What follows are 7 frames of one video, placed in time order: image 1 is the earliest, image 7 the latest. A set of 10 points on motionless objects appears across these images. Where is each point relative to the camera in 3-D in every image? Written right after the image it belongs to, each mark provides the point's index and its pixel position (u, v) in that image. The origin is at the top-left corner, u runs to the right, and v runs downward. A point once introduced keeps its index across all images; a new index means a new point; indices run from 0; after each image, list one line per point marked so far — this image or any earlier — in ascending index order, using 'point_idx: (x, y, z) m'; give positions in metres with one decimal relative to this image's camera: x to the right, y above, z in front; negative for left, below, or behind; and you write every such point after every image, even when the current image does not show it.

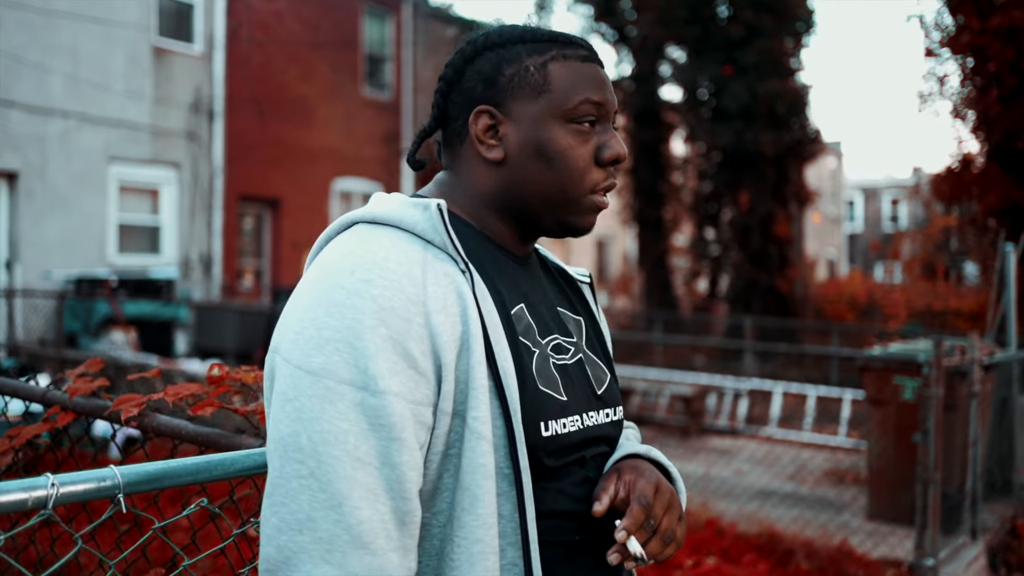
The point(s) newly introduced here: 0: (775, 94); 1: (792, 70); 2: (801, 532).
0: (+4.0, +2.9, +13.7) m
1: (+4.3, +3.4, +13.9) m
2: (+1.6, -1.4, +5.2) m
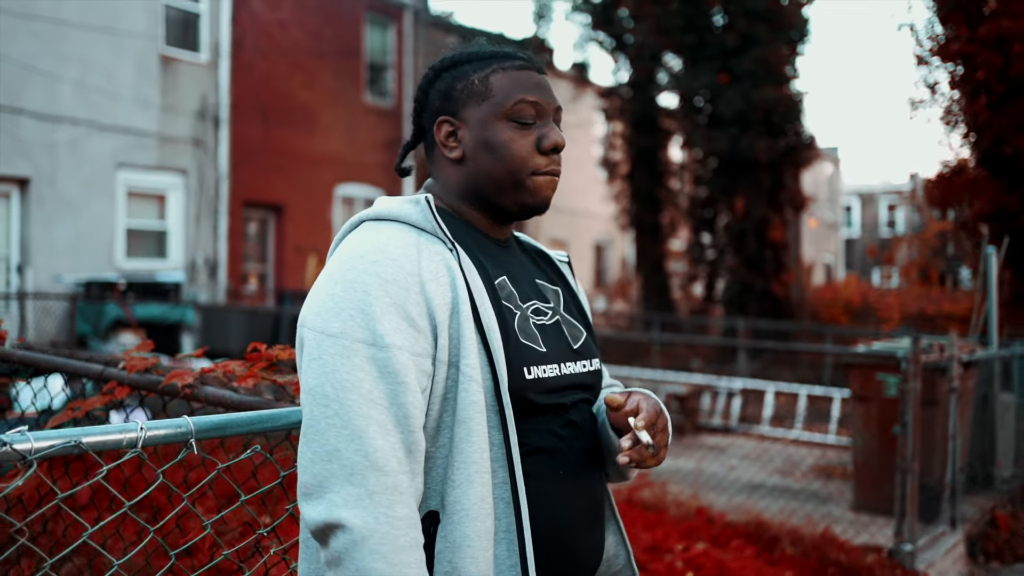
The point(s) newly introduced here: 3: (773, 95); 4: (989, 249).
0: (+4.0, +2.9, +13.9) m
1: (+4.3, +3.3, +14.1) m
2: (+1.6, -1.4, +5.4) m
3: (+4.0, +3.0, +13.8) m
4: (+3.6, +0.3, +6.9) m
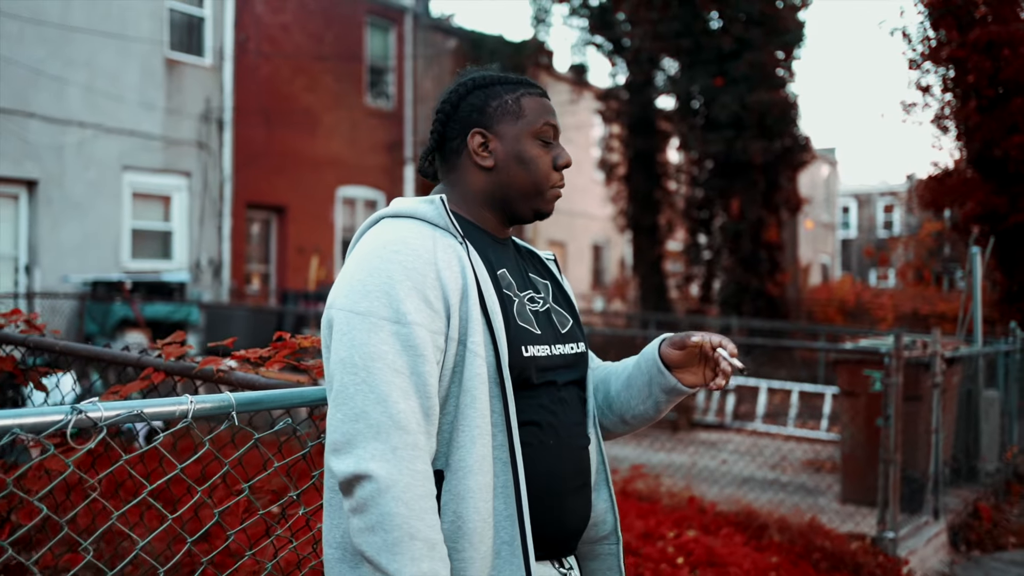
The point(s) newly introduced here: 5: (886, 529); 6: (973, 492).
0: (+4.0, +2.9, +14.1) m
1: (+4.3, +3.3, +14.4) m
2: (+1.6, -1.4, +5.6) m
3: (+4.0, +3.0, +14.1) m
4: (+3.6, +0.3, +7.1) m
5: (+2.1, -1.3, +5.0) m
6: (+3.4, -1.5, +6.6) m
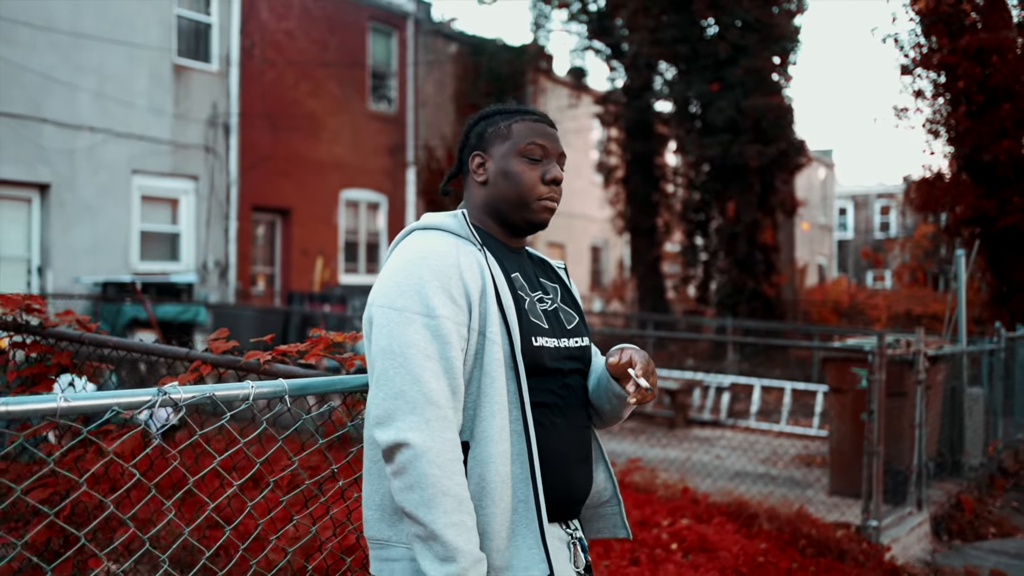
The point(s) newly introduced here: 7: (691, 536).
0: (+4.0, +2.9, +14.4) m
1: (+4.3, +3.3, +14.6) m
2: (+1.7, -1.4, +5.9) m
3: (+4.0, +2.9, +14.3) m
4: (+3.7, +0.3, +7.4) m
5: (+2.1, -1.3, +5.3) m
6: (+3.4, -1.5, +6.9) m
7: (+1.0, -1.3, +4.8) m
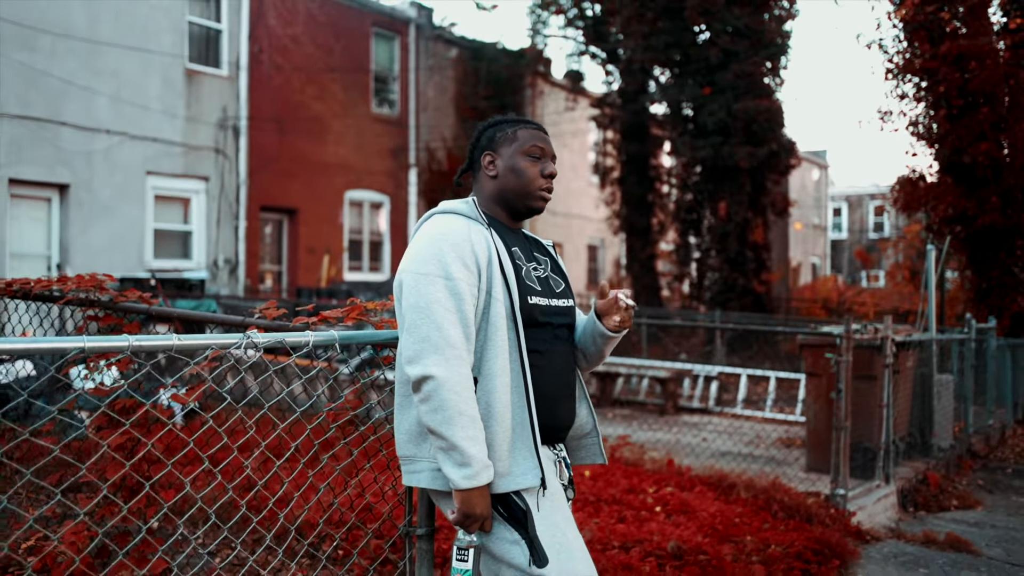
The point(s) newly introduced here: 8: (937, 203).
0: (+4.0, +2.9, +15.0) m
1: (+4.3, +3.3, +15.2) m
2: (+1.7, -1.3, +6.4) m
3: (+4.0, +3.0, +14.9) m
4: (+3.6, +0.4, +7.9) m
5: (+2.1, -1.3, +5.8) m
6: (+3.4, -1.4, +7.4) m
7: (+1.0, -1.3, +5.3) m
8: (+5.5, +1.1, +11.7) m
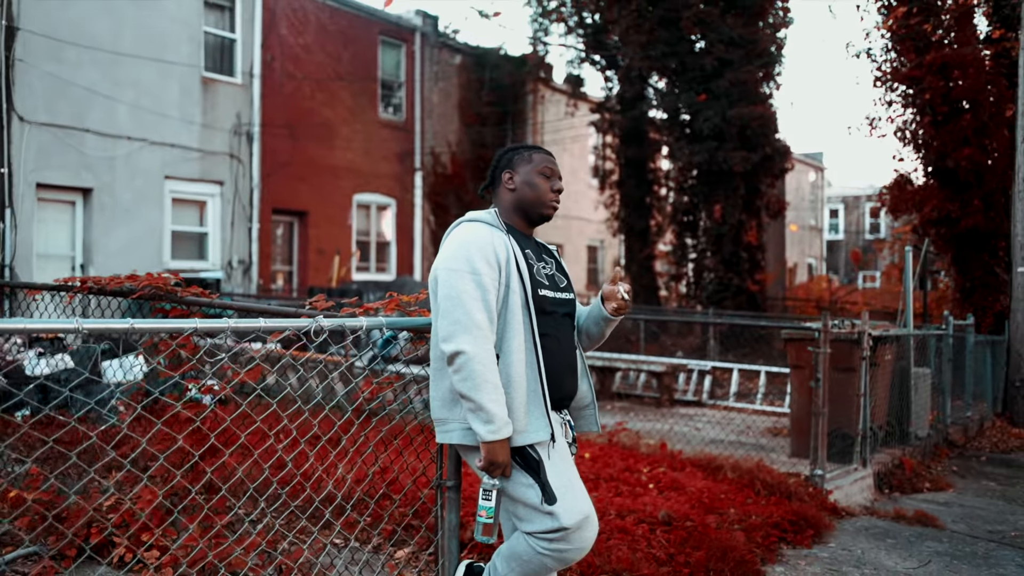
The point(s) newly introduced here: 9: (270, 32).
0: (+4.0, +2.9, +15.5) m
1: (+4.3, +3.3, +15.7) m
2: (+1.7, -1.3, +7.0) m
3: (+4.0, +3.0, +15.4) m
4: (+3.7, +0.4, +8.5) m
5: (+2.1, -1.3, +6.3) m
6: (+3.4, -1.4, +7.9) m
7: (+1.0, -1.2, +5.9) m
8: (+5.6, +1.1, +12.2) m
9: (-4.1, +4.3, +15.2) m
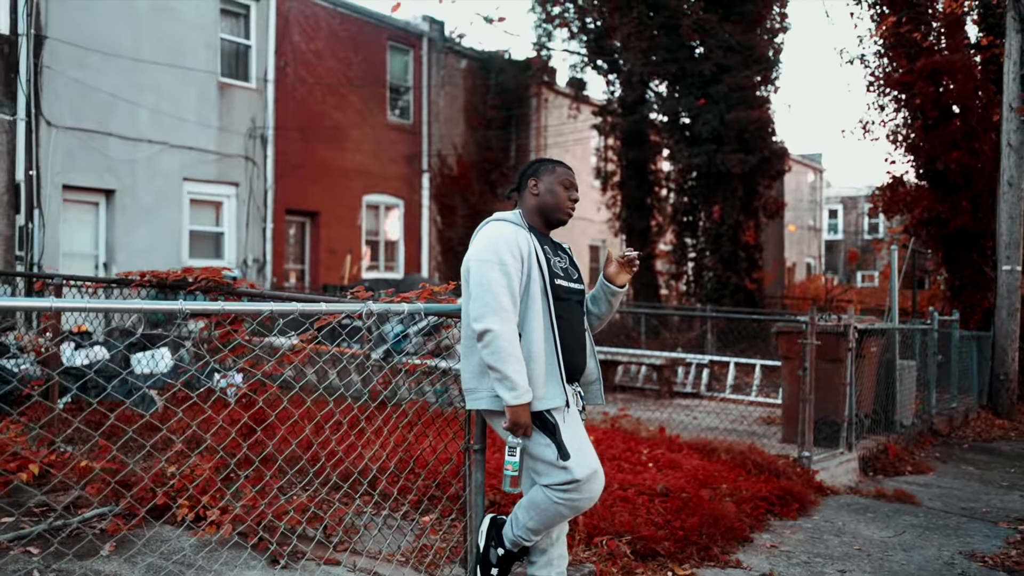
0: (+4.1, +3.0, +16.0) m
1: (+4.4, +3.4, +16.2) m
2: (+1.8, -1.3, +7.5) m
3: (+4.1, +3.0, +15.9) m
4: (+3.8, +0.4, +9.0) m
5: (+2.2, -1.2, +6.8) m
6: (+3.5, -1.4, +8.4) m
7: (+1.1, -1.2, +6.4) m
8: (+5.6, +1.1, +12.7) m
9: (-4.0, +4.4, +15.7) m
